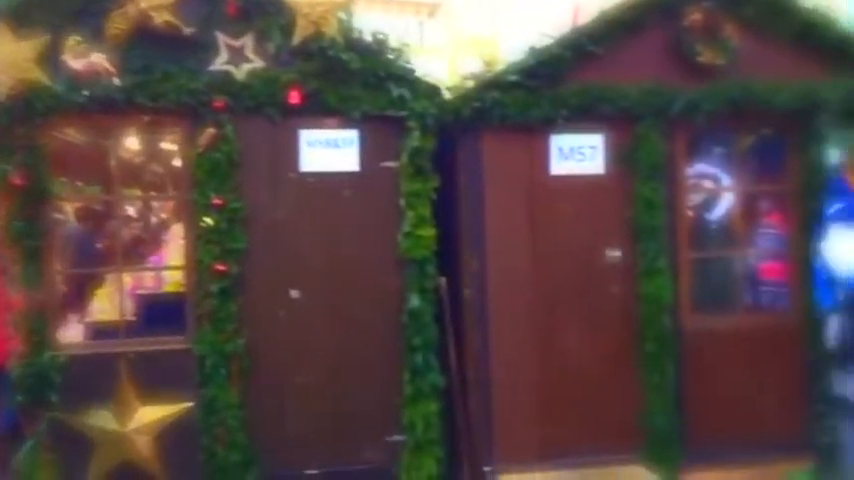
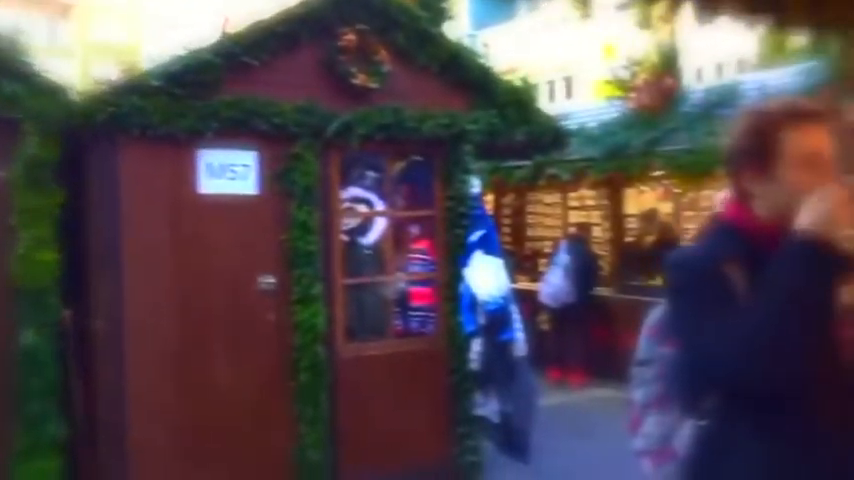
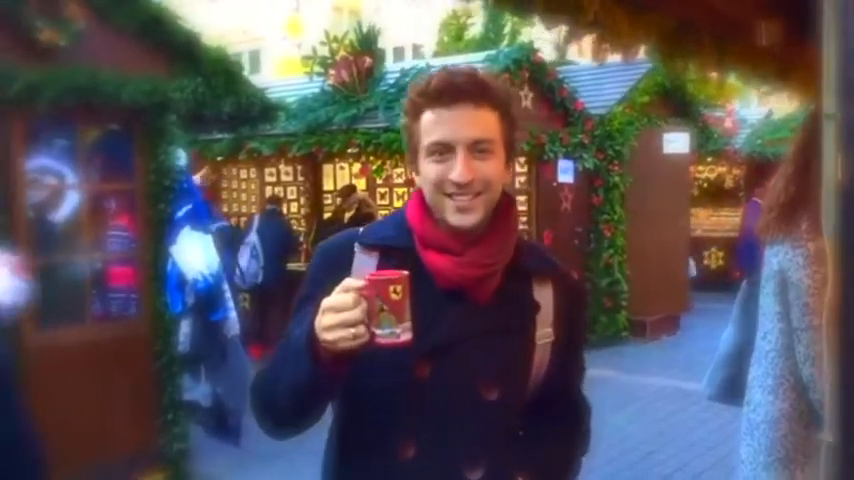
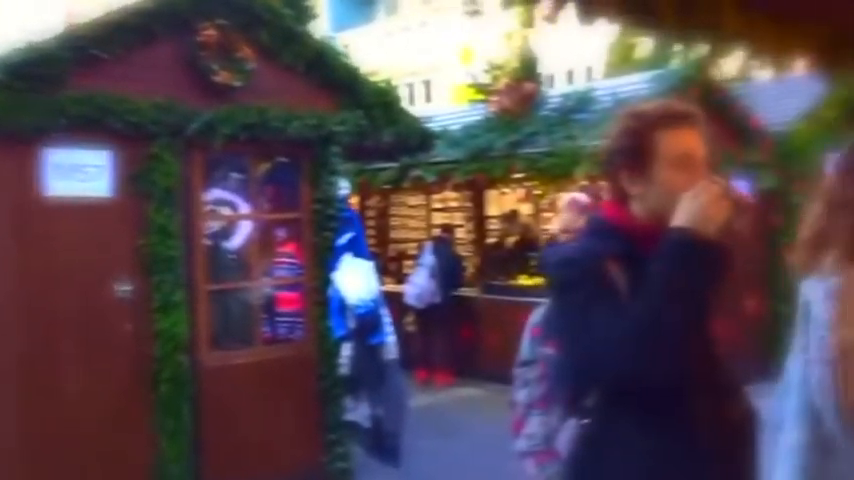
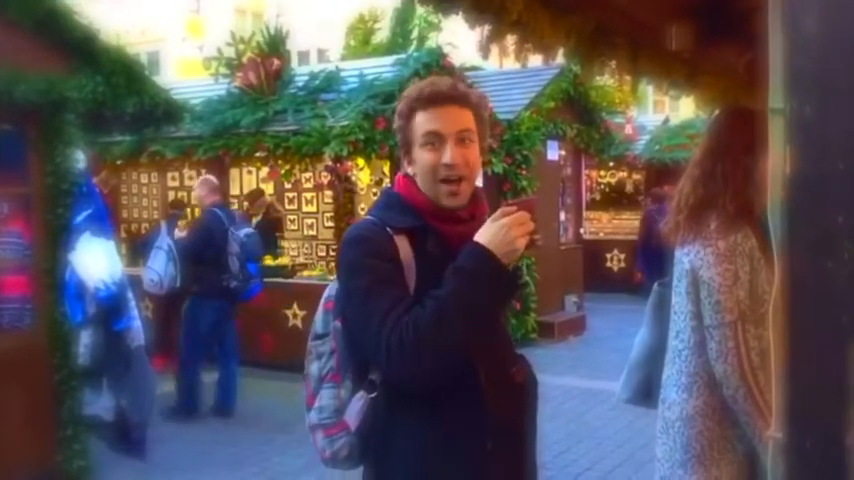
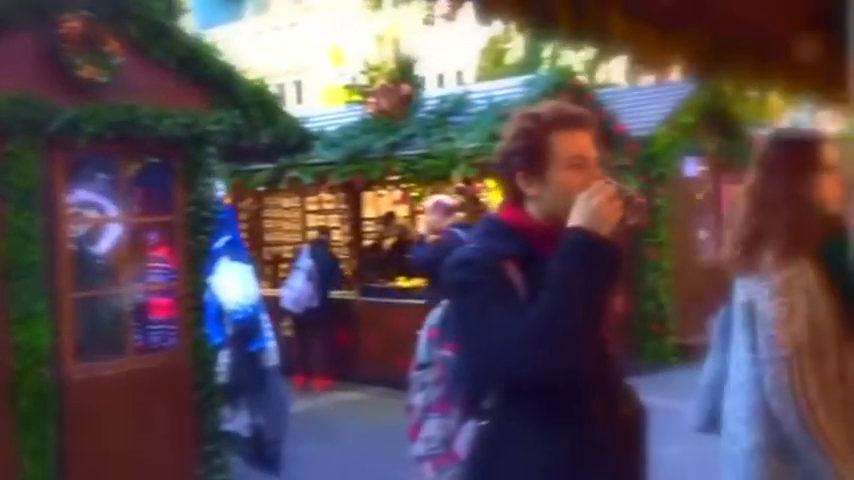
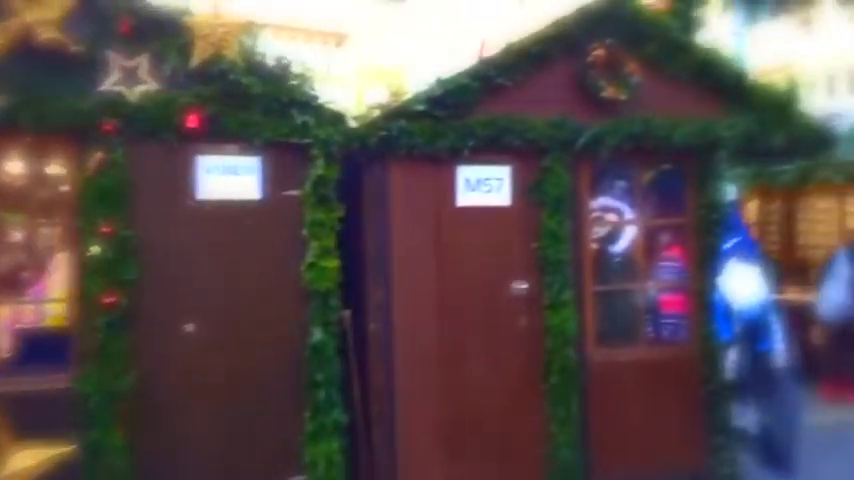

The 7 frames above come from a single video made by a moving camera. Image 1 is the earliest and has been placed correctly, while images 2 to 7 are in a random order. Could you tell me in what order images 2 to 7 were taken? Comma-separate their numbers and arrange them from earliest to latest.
7, 2, 4, 6, 5, 3
